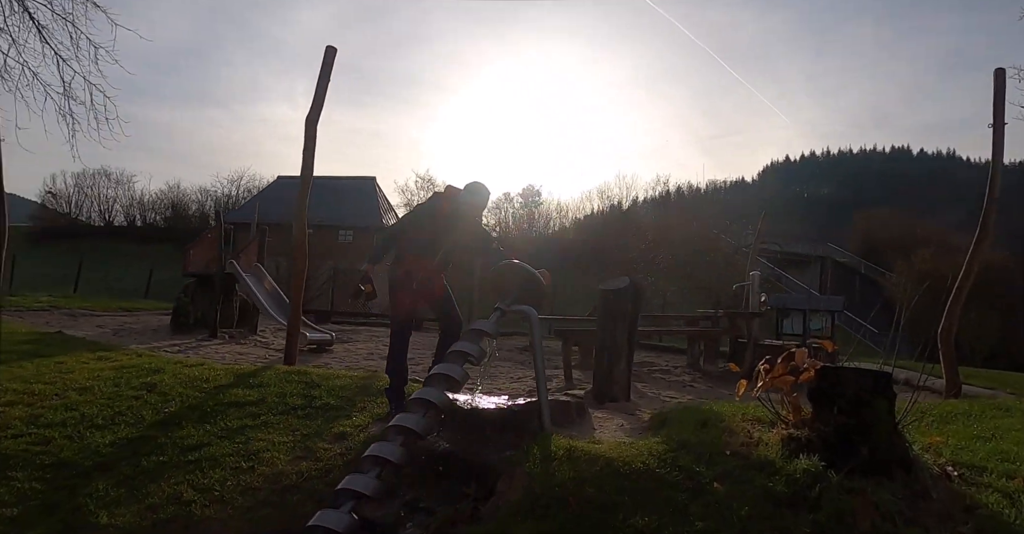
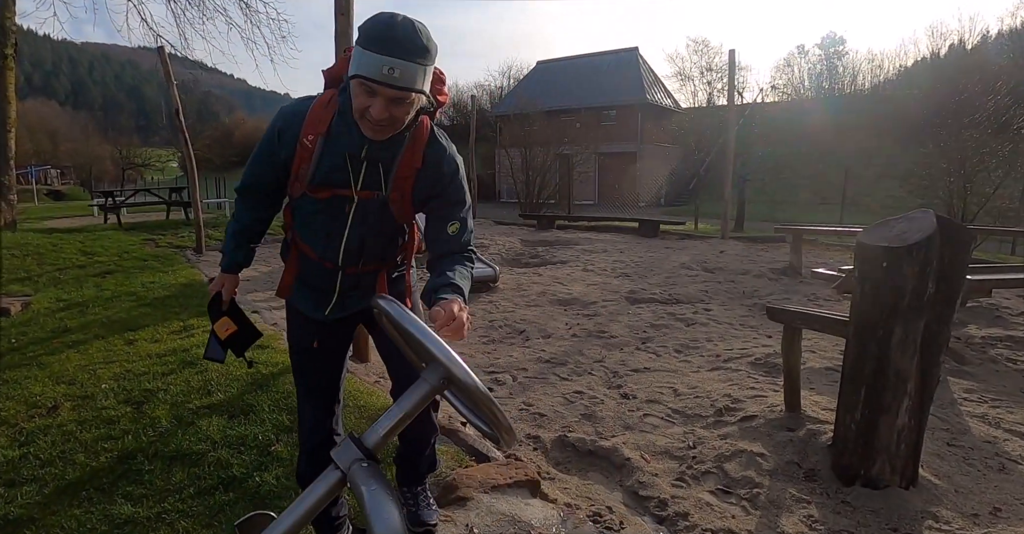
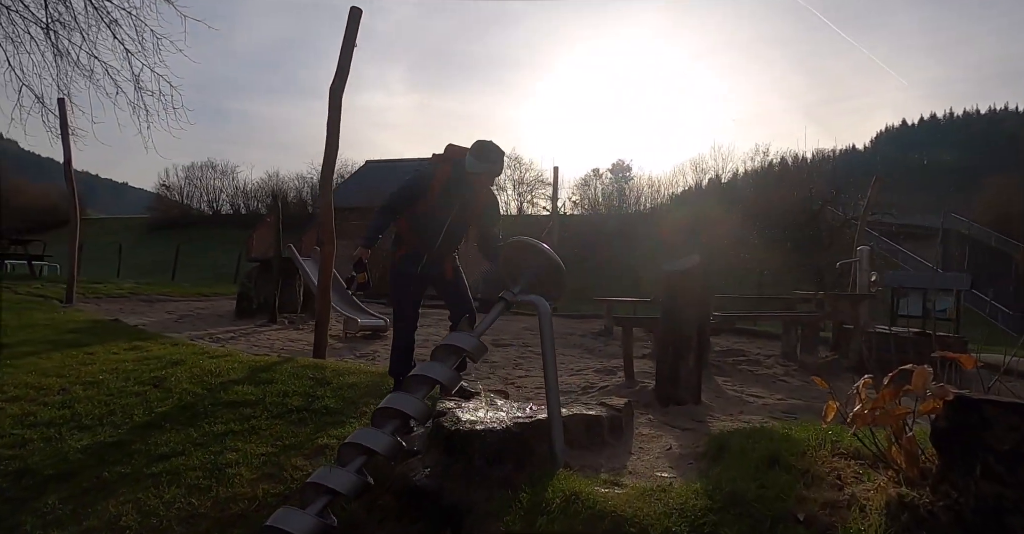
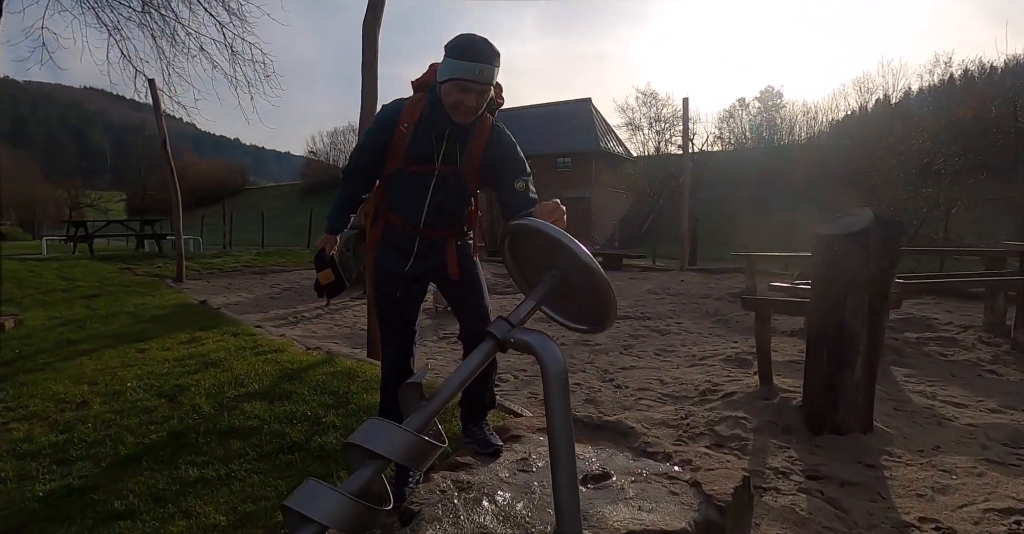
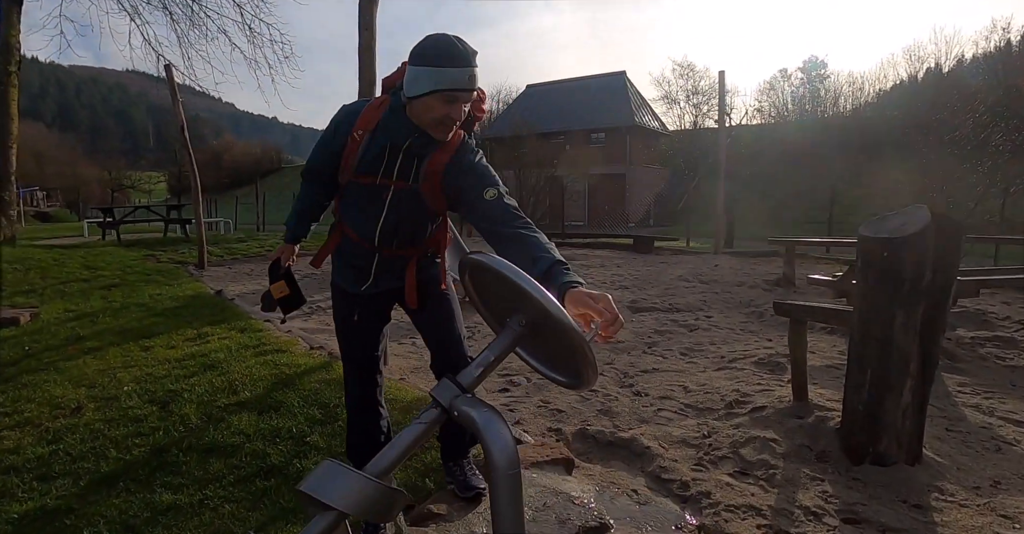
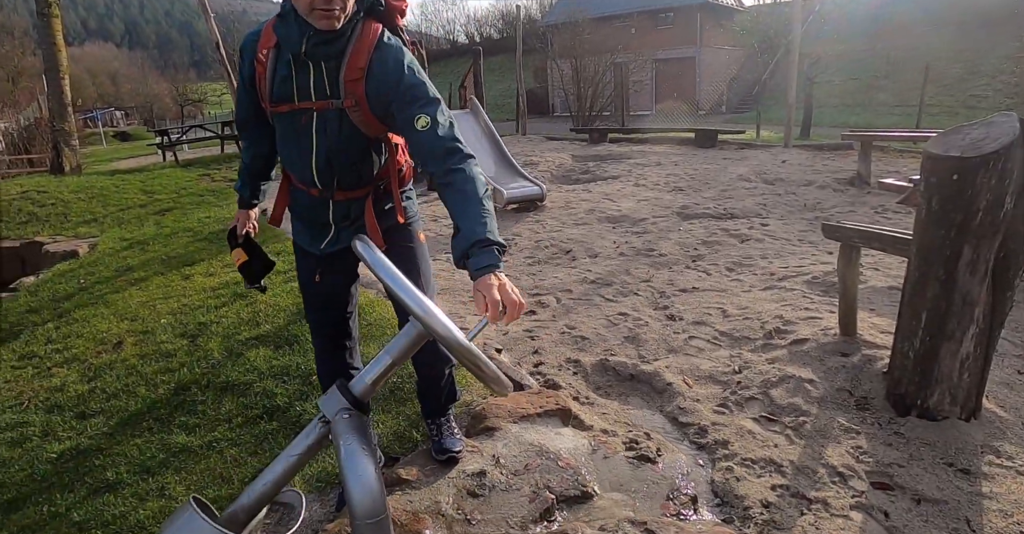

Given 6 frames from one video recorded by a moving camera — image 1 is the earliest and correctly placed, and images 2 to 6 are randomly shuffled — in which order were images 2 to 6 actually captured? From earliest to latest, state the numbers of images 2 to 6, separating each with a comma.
3, 4, 5, 2, 6
